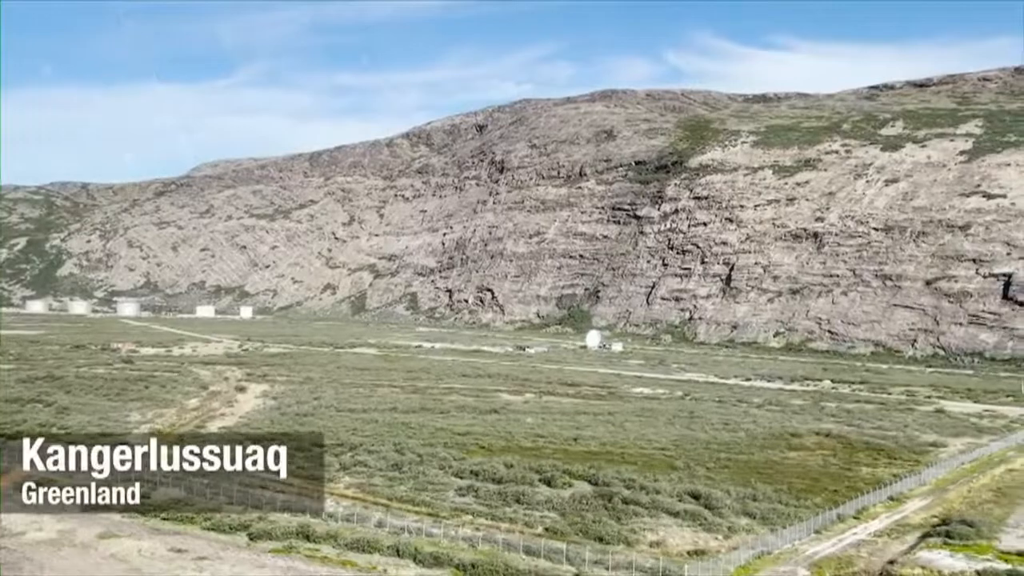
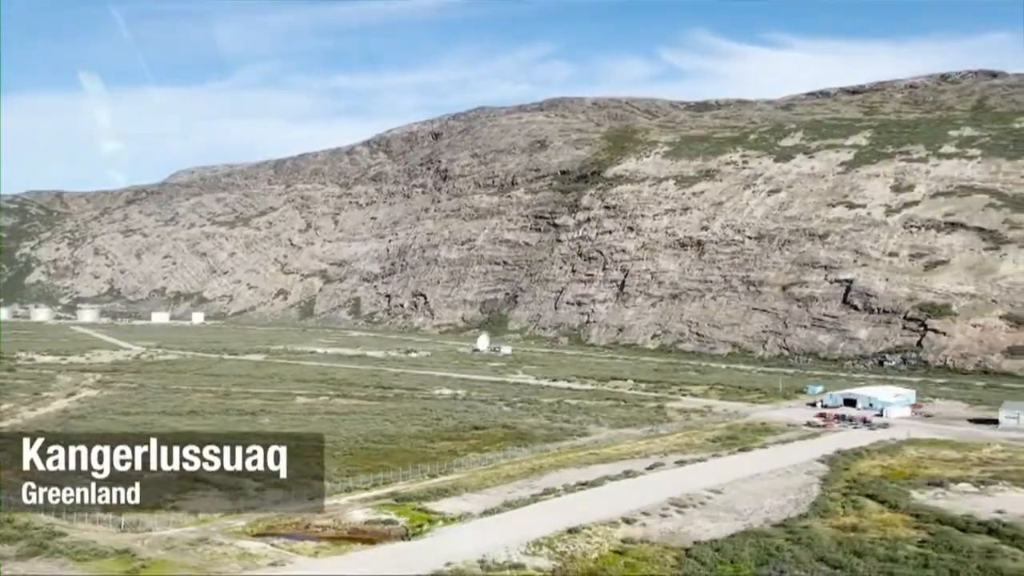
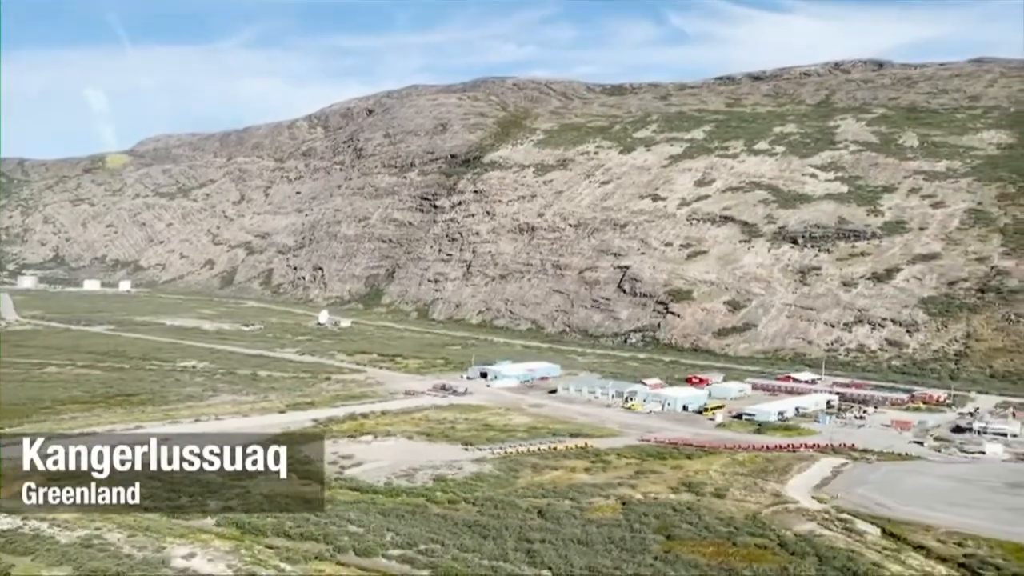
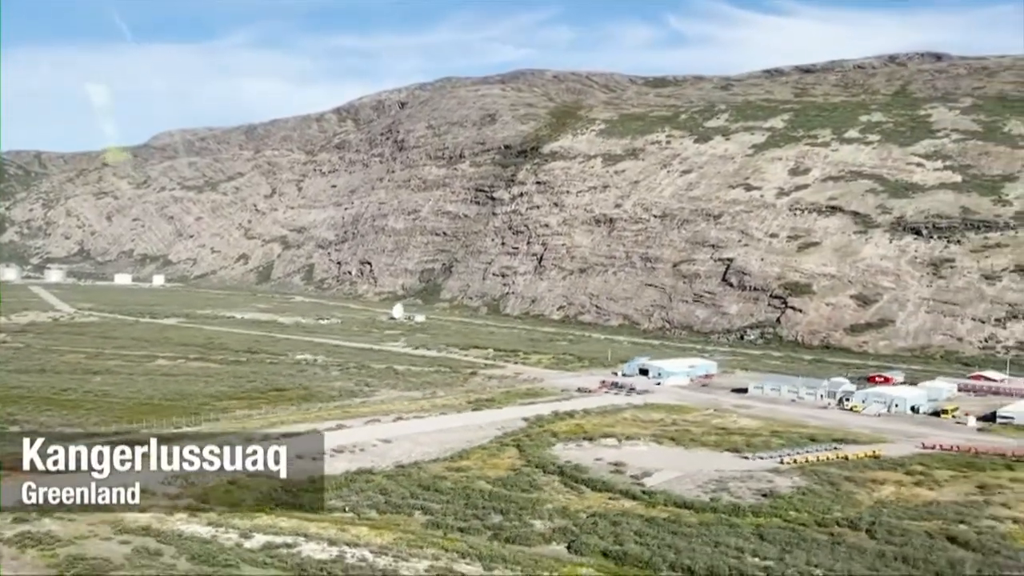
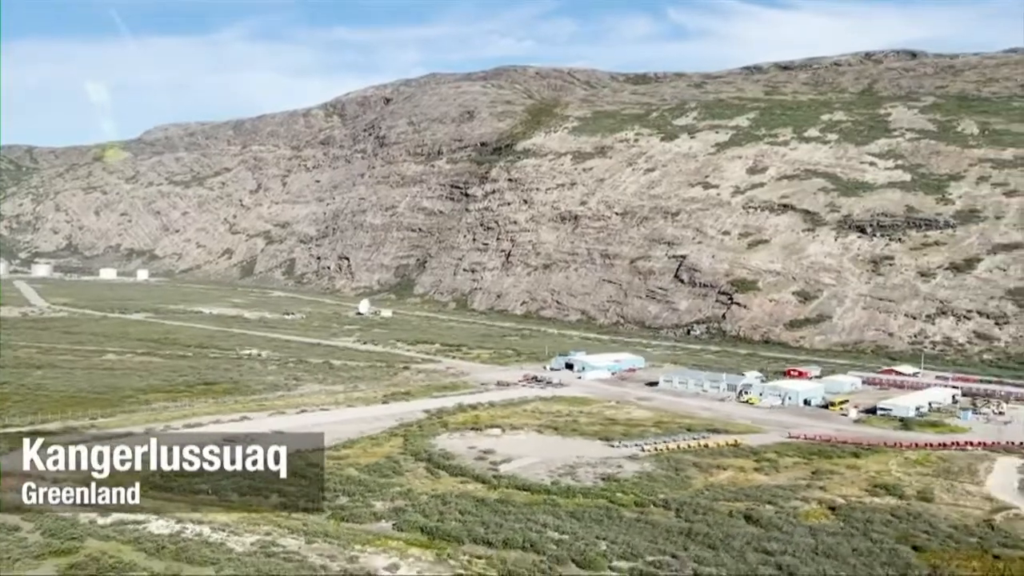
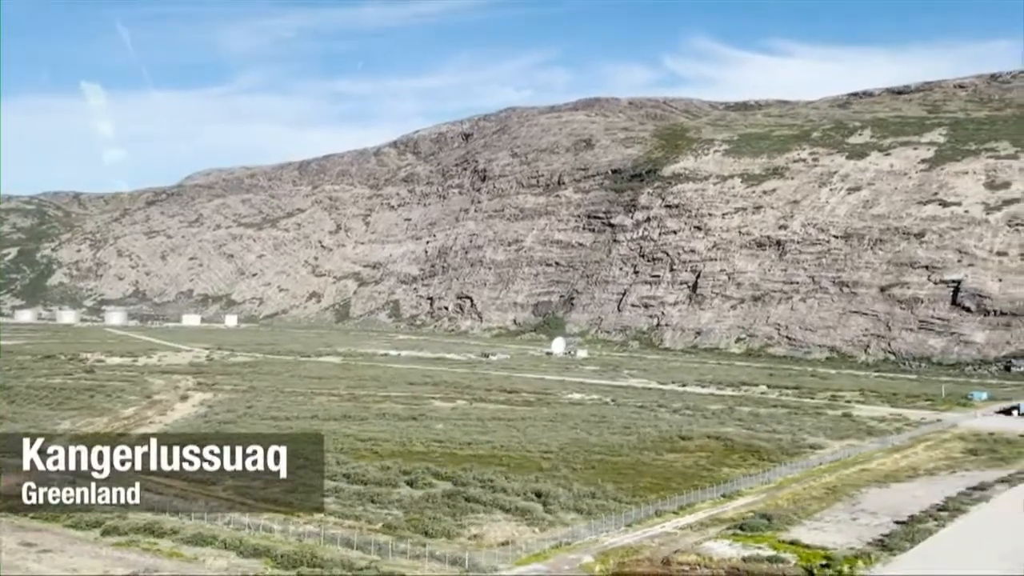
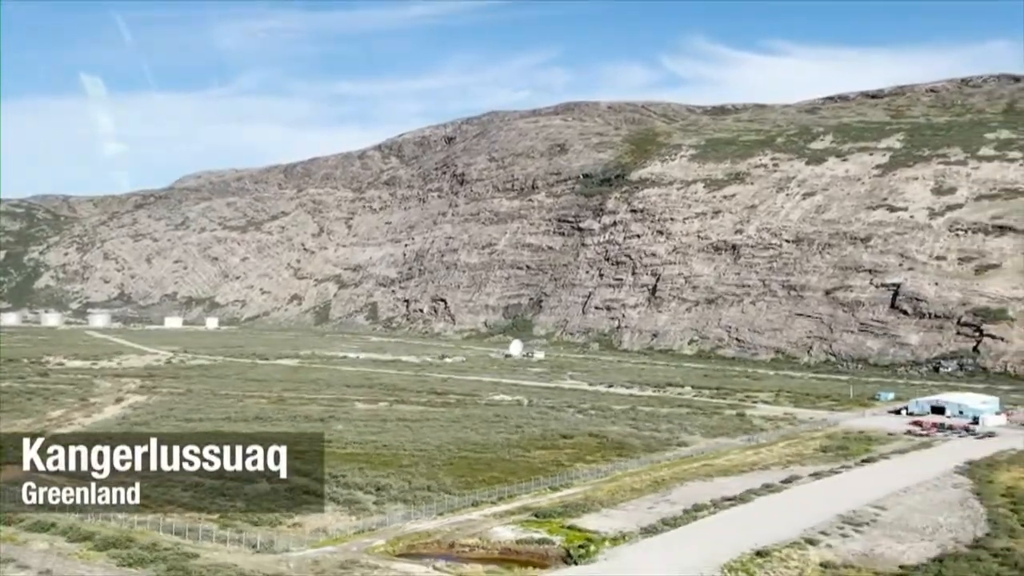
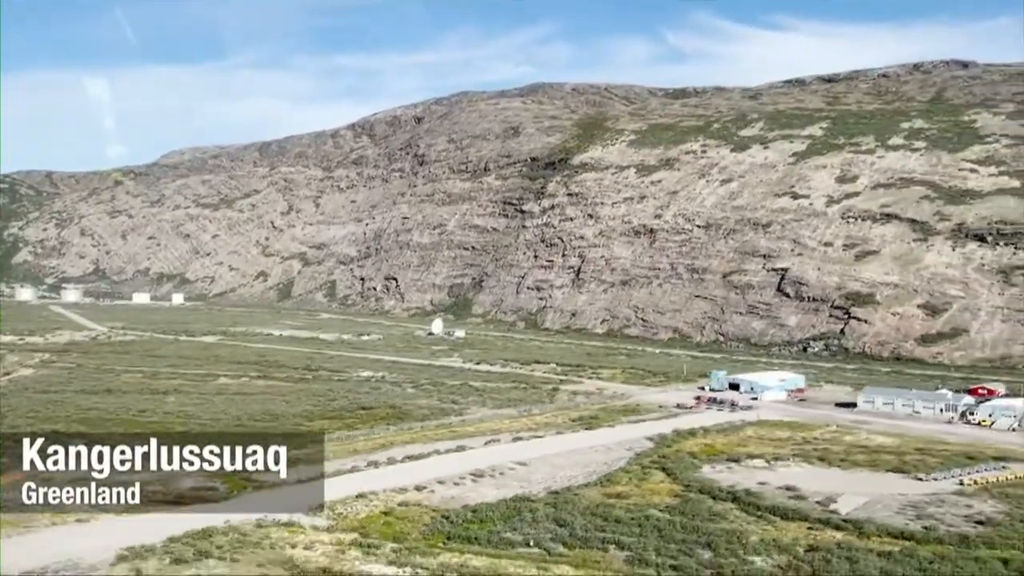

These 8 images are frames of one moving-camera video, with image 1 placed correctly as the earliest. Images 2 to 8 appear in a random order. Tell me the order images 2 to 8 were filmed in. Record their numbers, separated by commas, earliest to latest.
6, 7, 2, 8, 4, 5, 3
